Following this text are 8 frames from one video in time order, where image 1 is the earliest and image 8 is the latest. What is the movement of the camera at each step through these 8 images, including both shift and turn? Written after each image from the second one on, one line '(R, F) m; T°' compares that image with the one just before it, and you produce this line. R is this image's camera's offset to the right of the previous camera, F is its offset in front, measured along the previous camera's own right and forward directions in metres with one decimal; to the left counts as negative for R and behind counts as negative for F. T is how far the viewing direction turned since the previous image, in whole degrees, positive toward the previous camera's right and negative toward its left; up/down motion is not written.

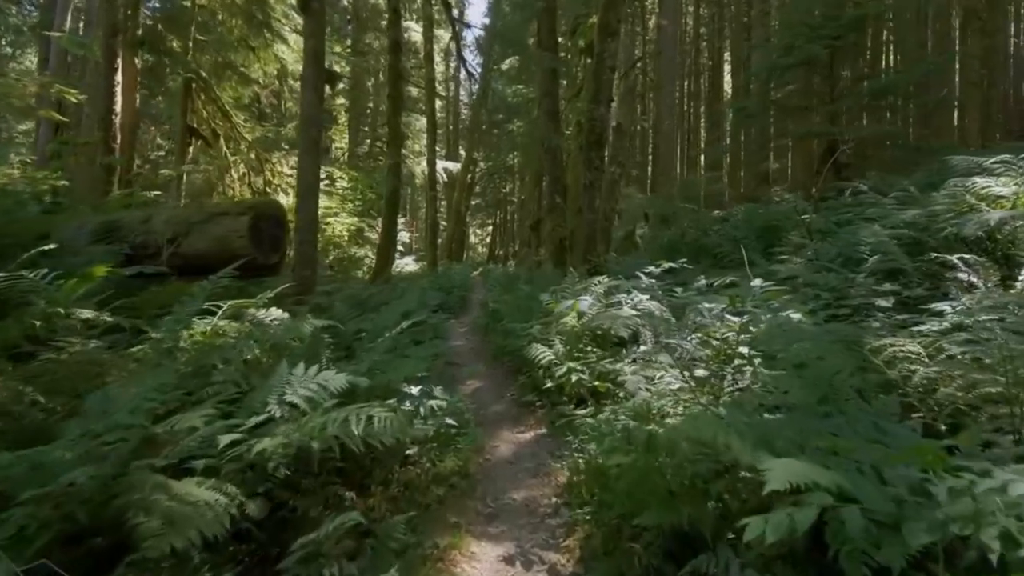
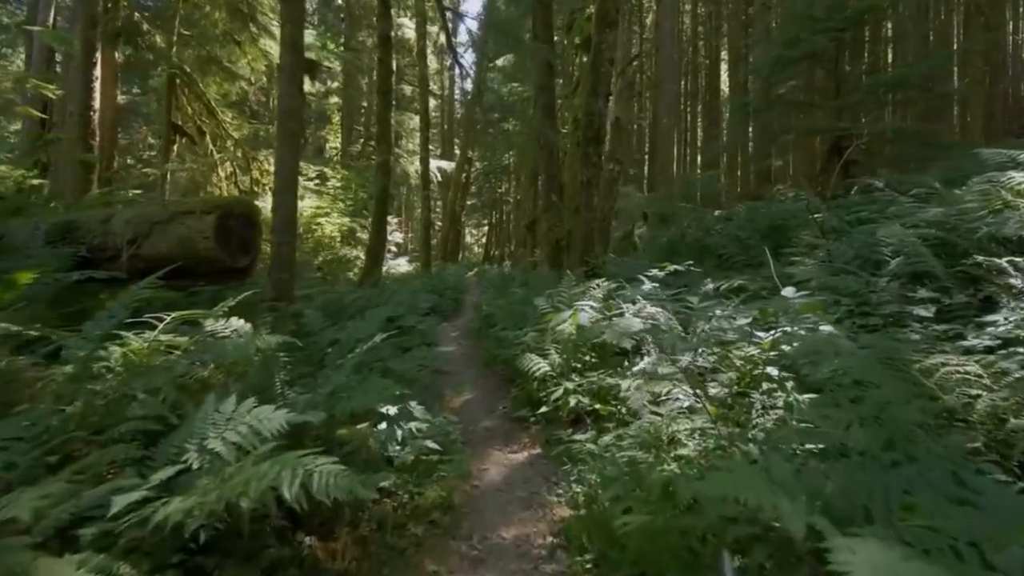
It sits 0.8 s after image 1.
(0.0, +0.6) m; 0°
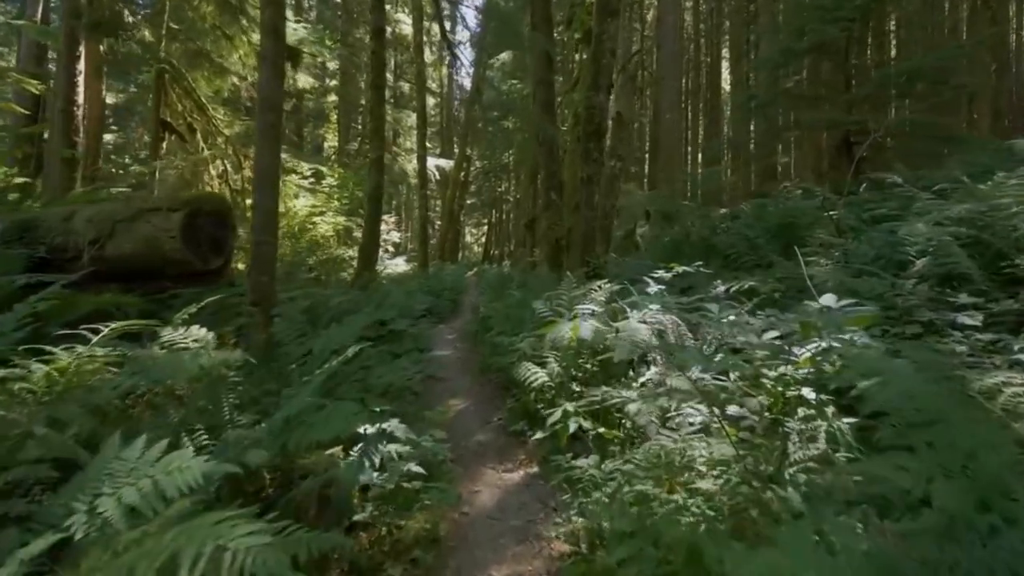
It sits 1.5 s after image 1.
(0.0, +0.5) m; 0°
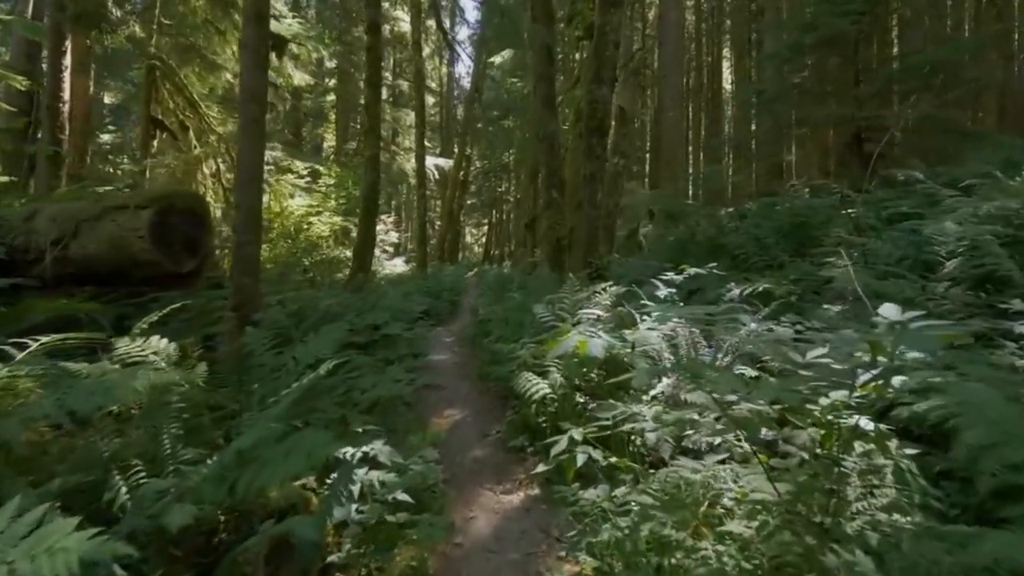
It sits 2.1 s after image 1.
(0.0, +0.5) m; 0°
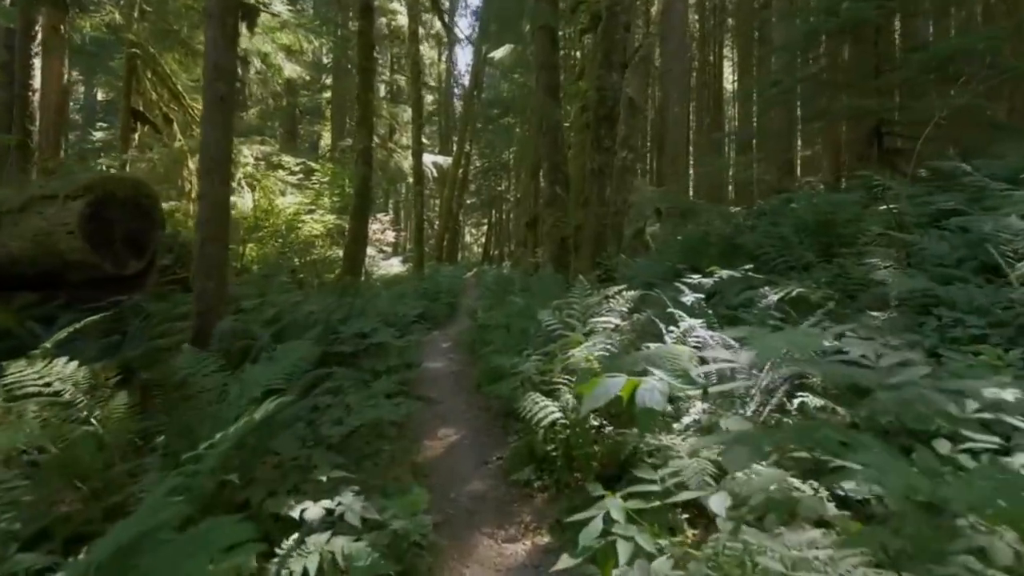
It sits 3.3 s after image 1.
(0.0, +0.8) m; 0°
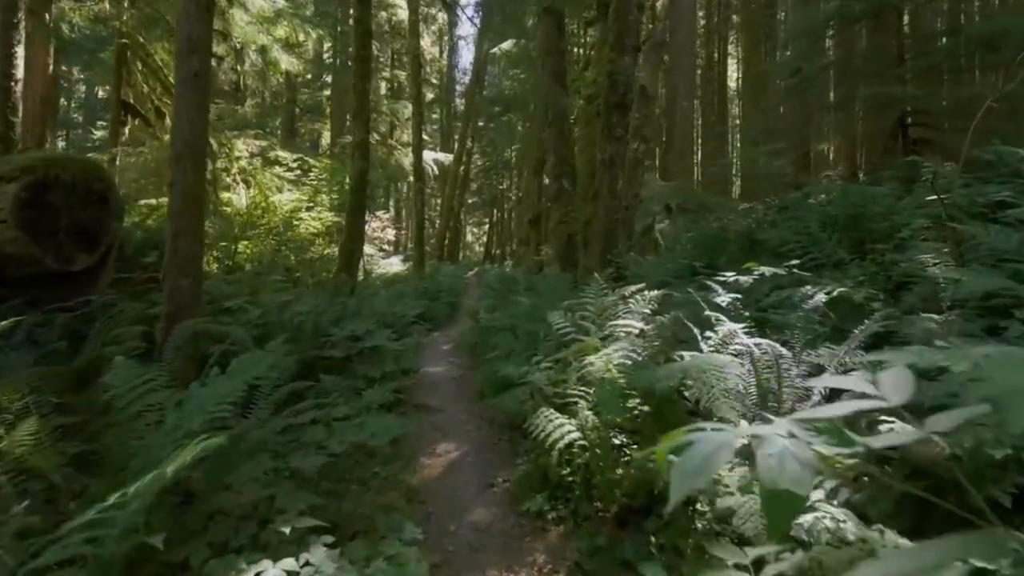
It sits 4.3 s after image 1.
(0.0, +0.7) m; 0°
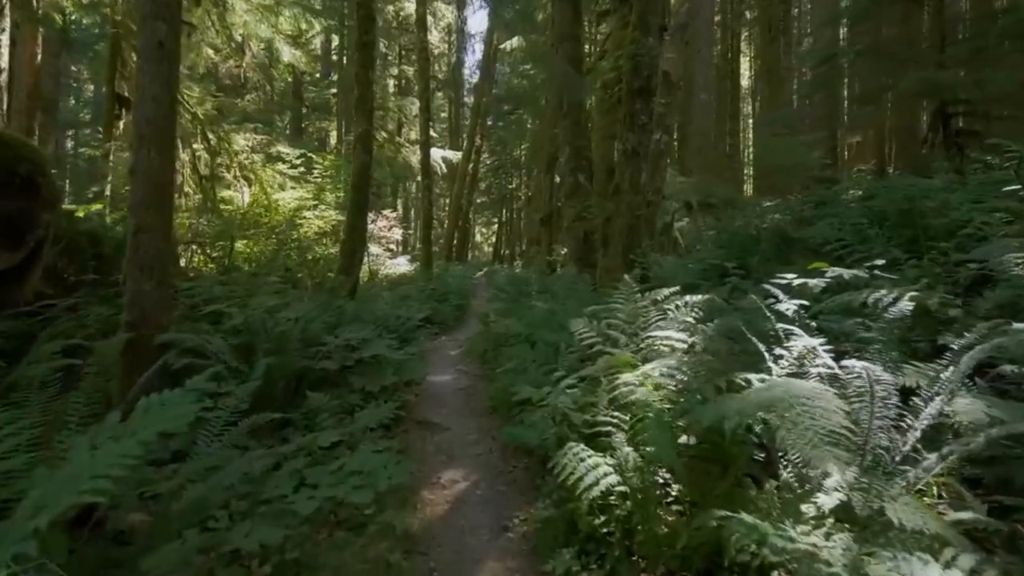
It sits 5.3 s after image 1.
(-0.1, +0.8) m; -1°
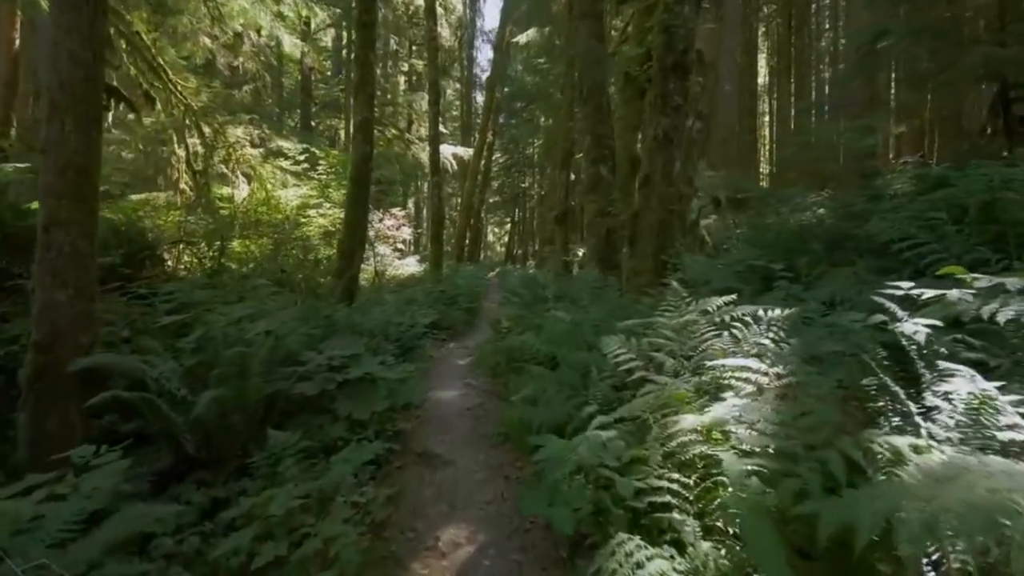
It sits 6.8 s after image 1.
(0.0, +1.1) m; -1°
